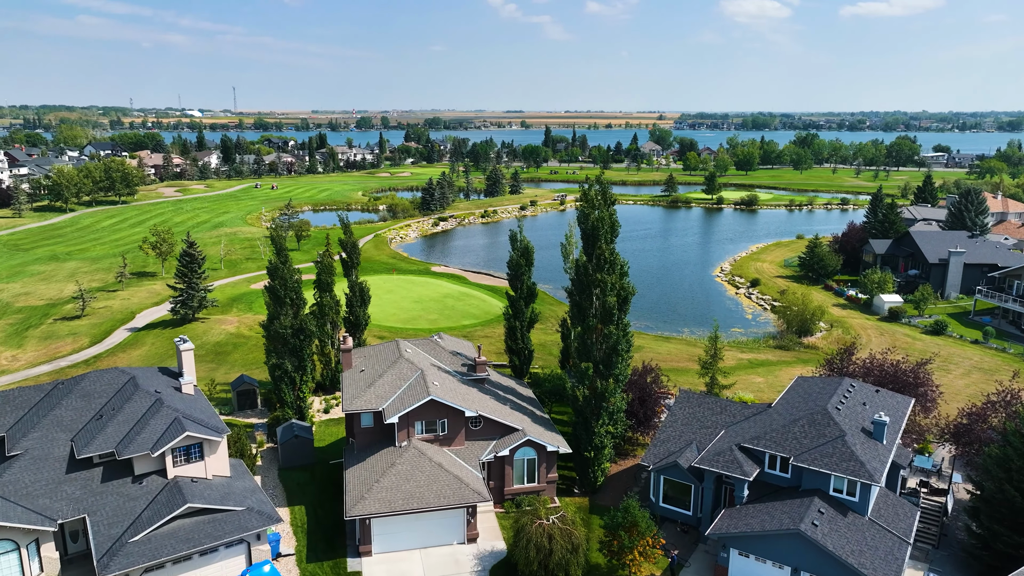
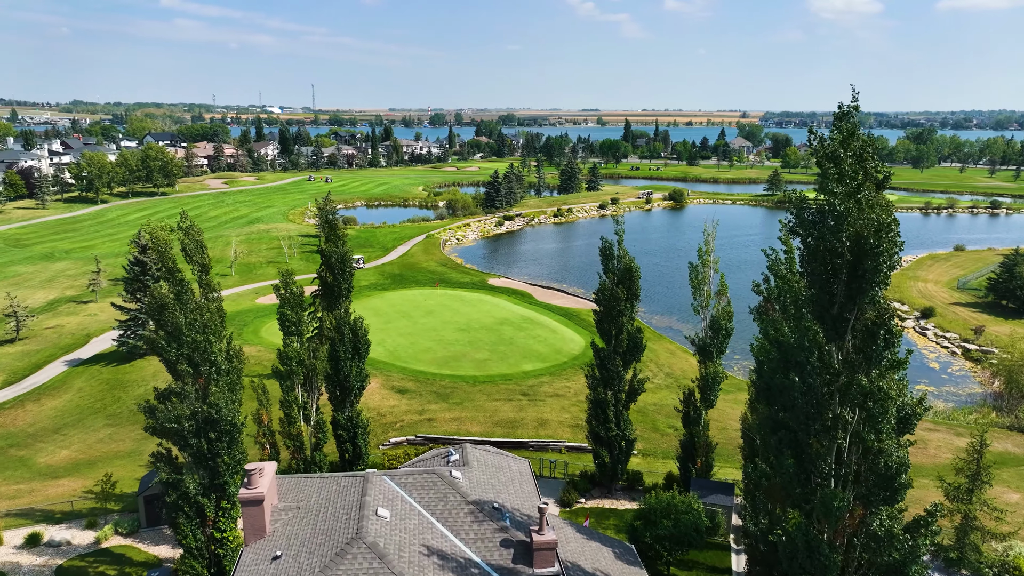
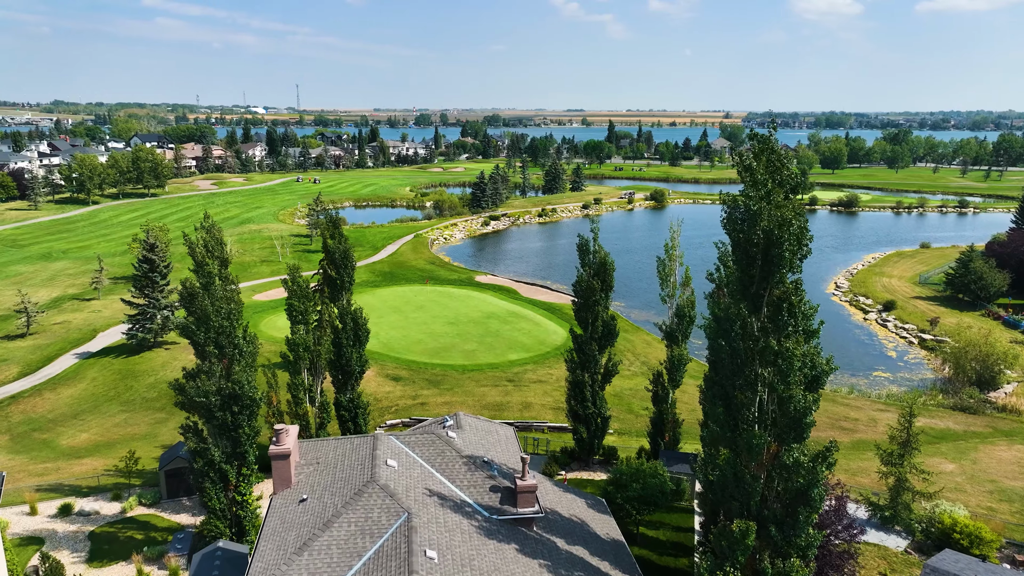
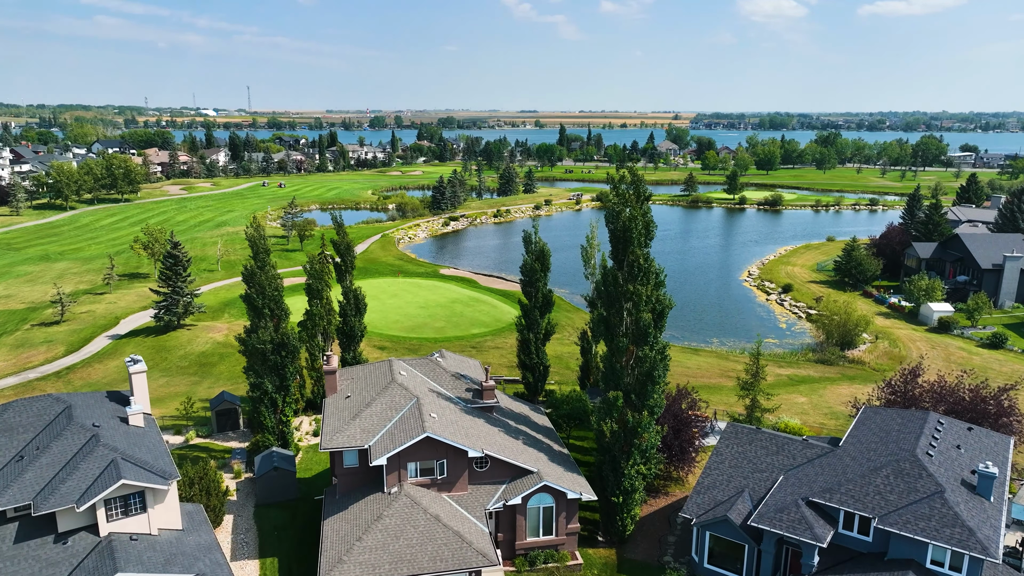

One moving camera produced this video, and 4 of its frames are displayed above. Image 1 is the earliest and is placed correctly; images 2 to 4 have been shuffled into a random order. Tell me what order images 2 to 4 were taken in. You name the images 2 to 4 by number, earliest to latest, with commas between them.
4, 3, 2
